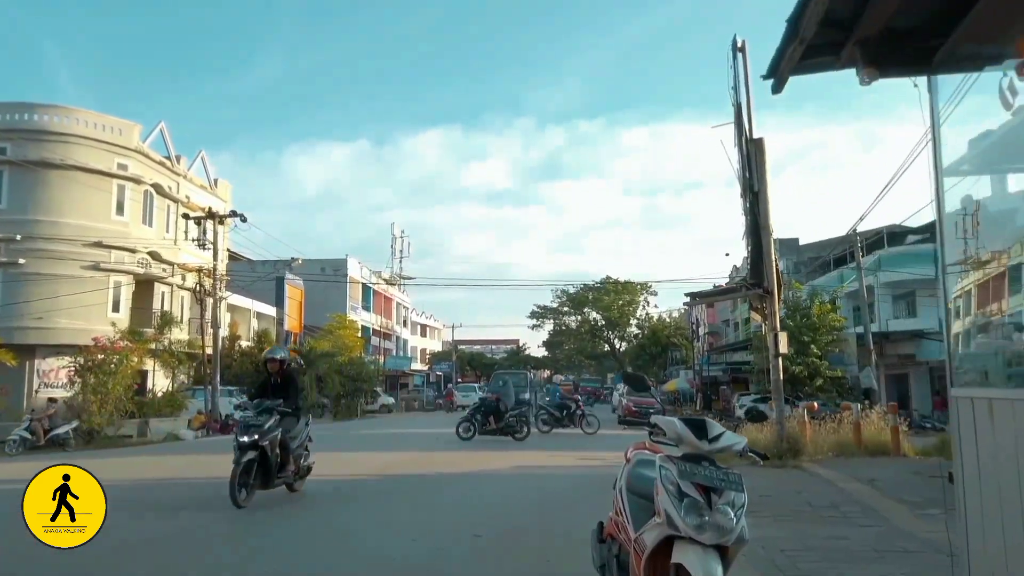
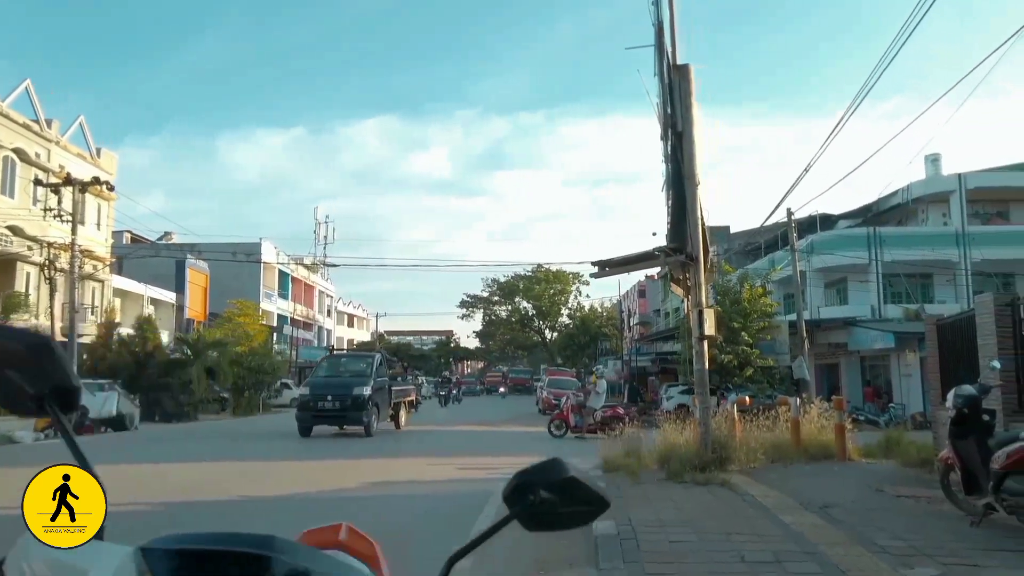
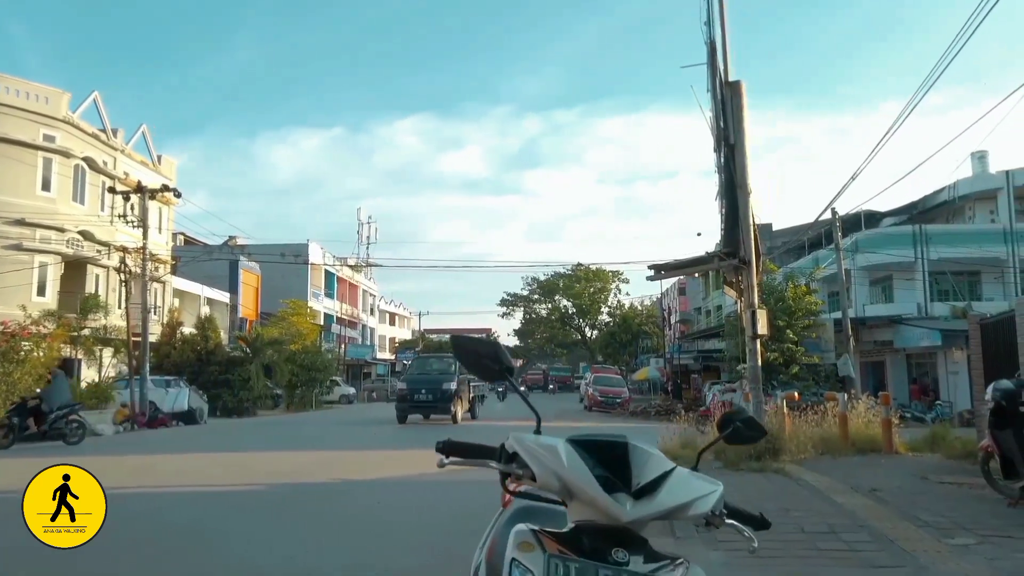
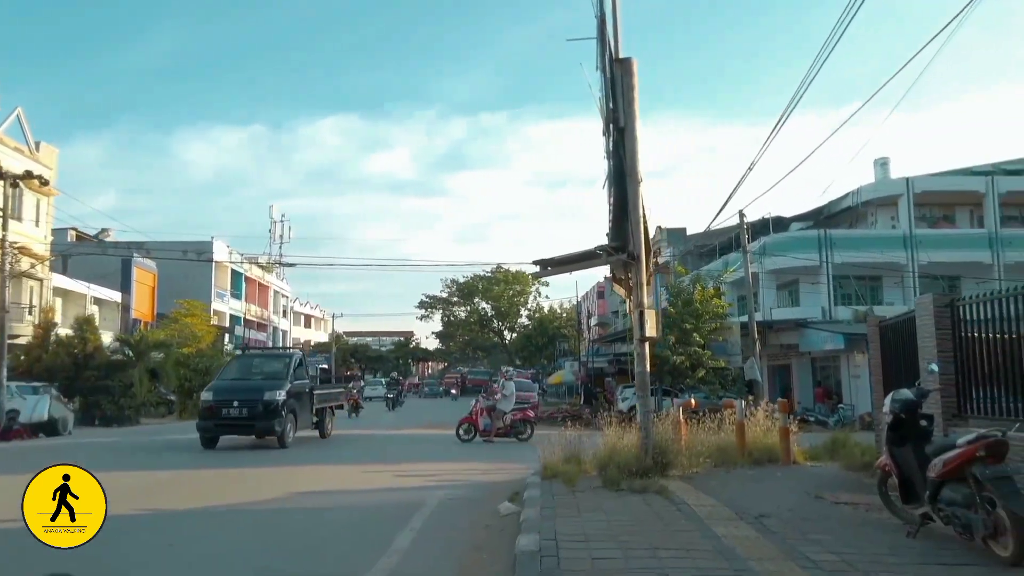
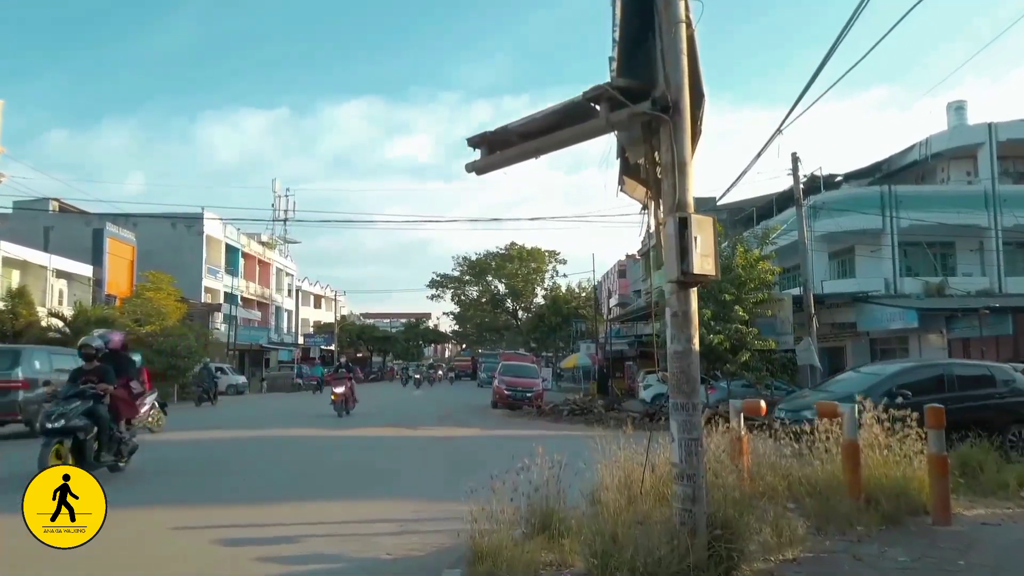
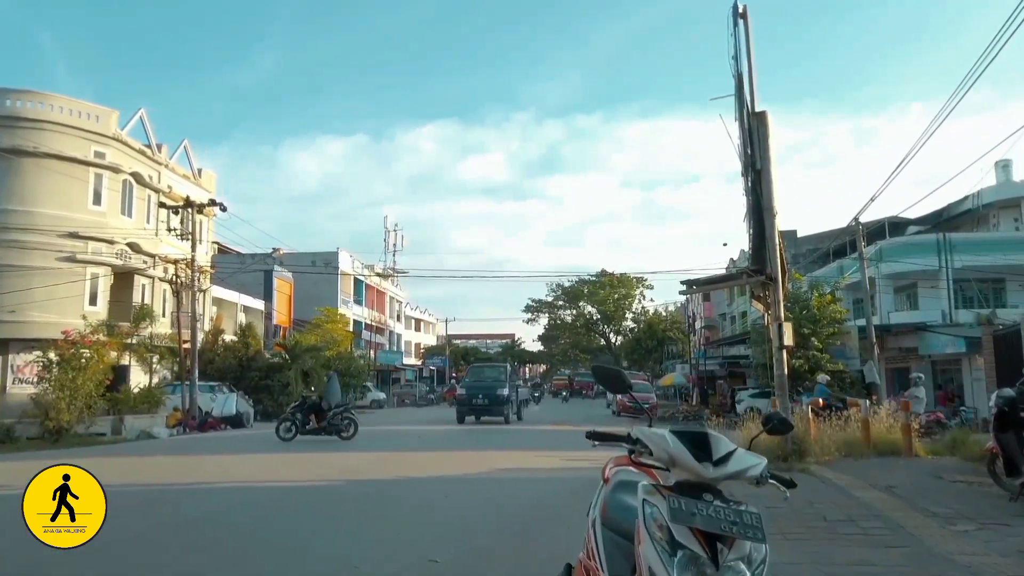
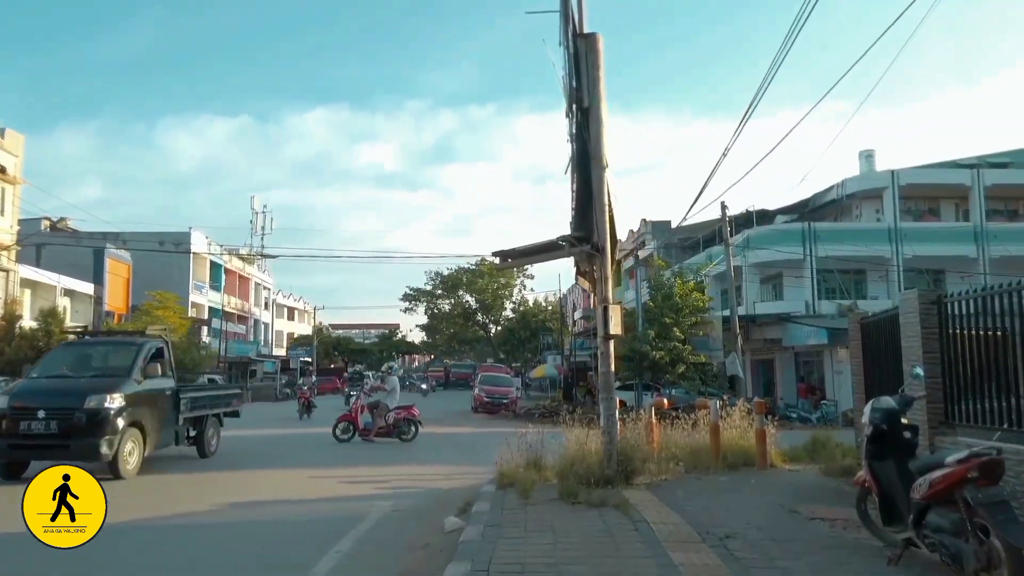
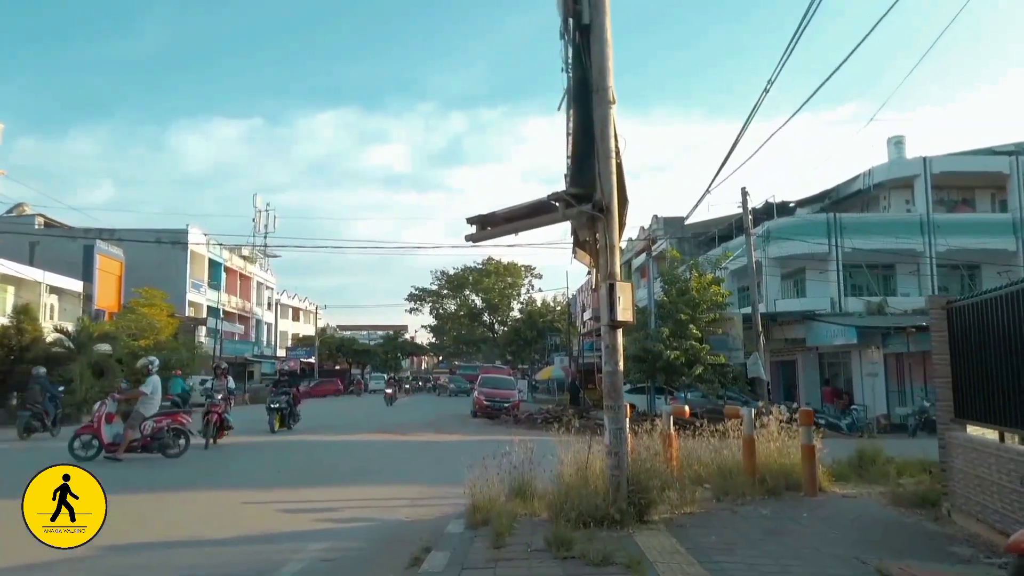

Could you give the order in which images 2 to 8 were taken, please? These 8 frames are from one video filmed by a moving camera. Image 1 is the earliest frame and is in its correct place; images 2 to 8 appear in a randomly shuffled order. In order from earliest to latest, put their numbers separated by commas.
6, 3, 2, 4, 7, 8, 5
